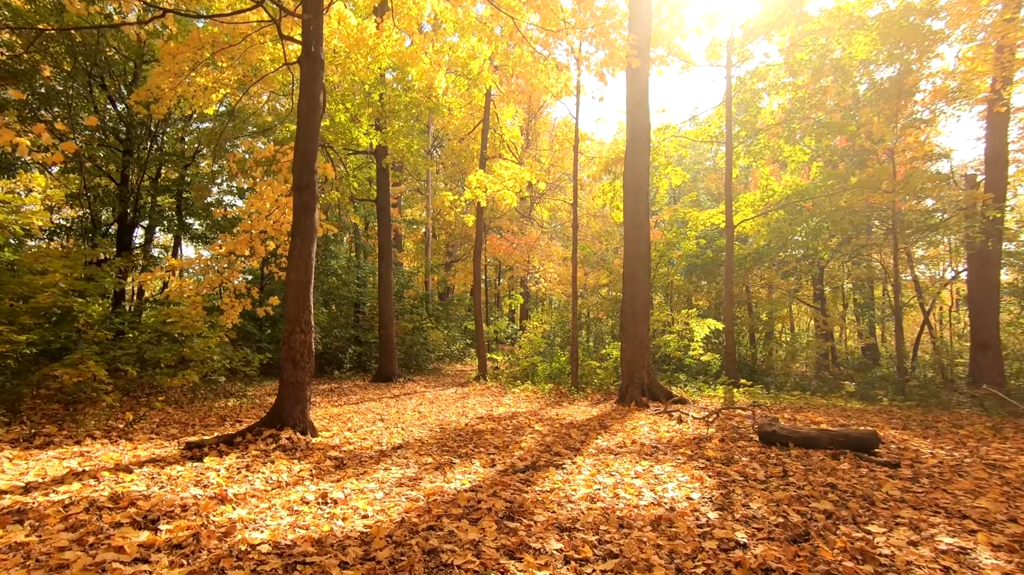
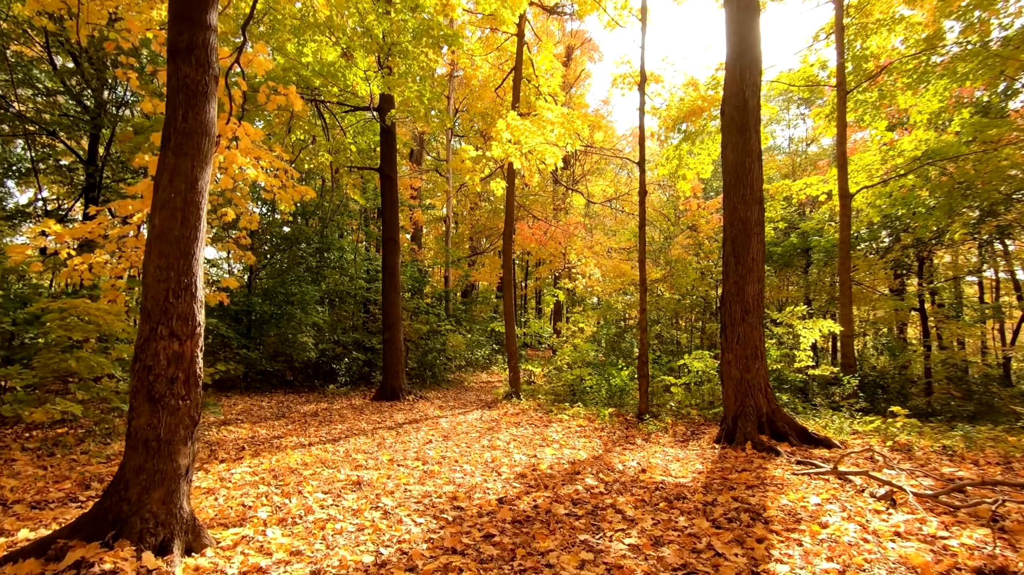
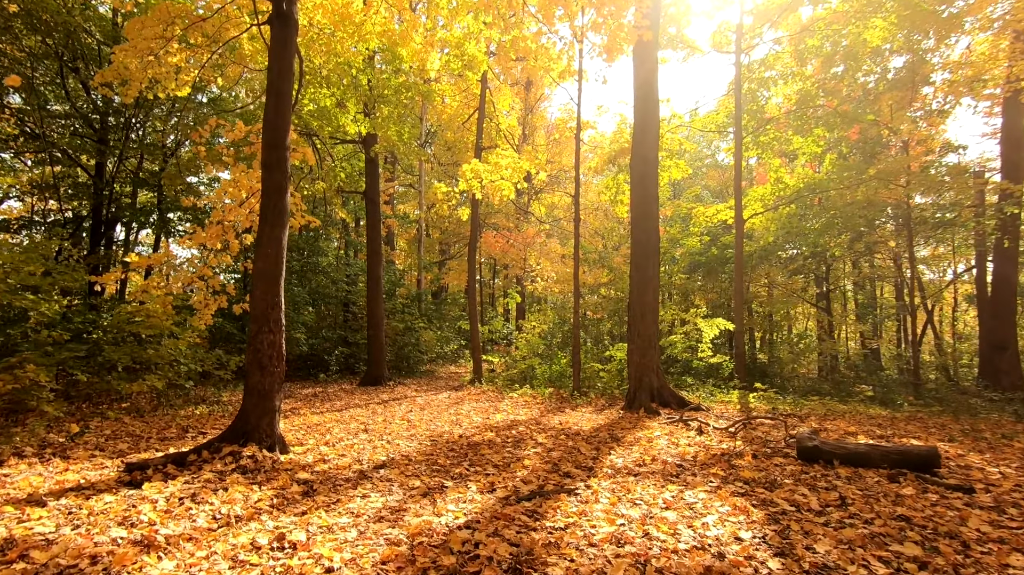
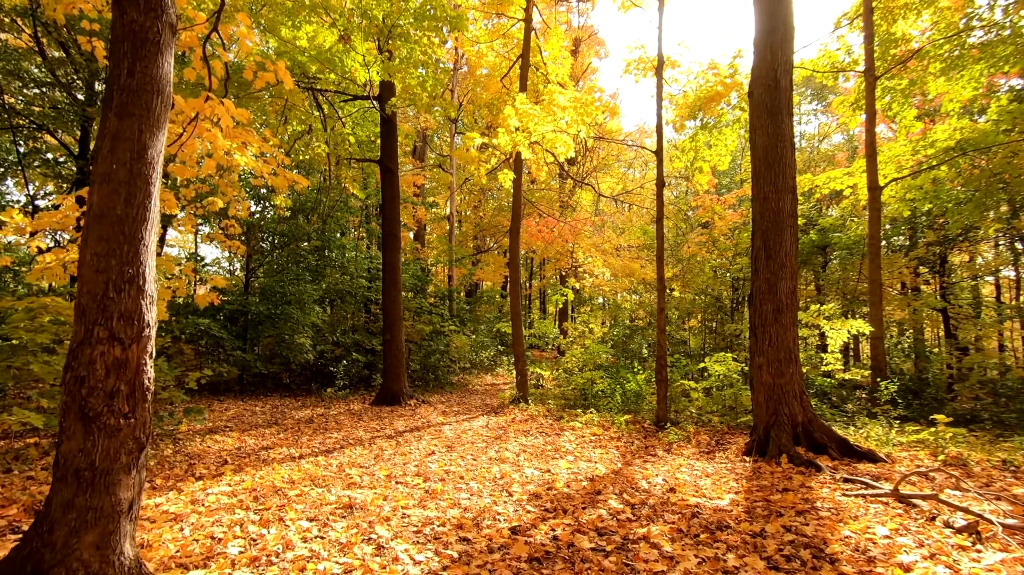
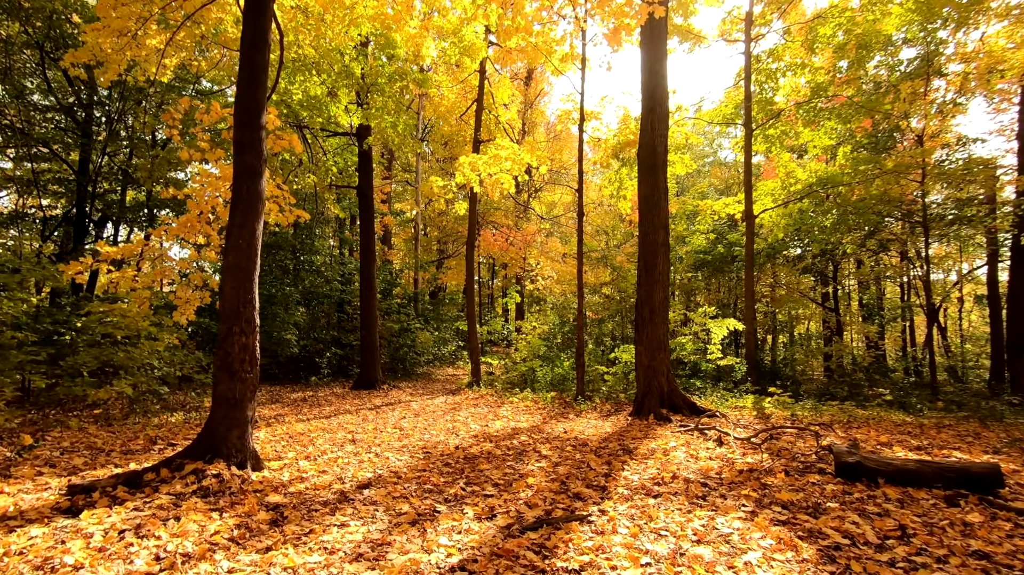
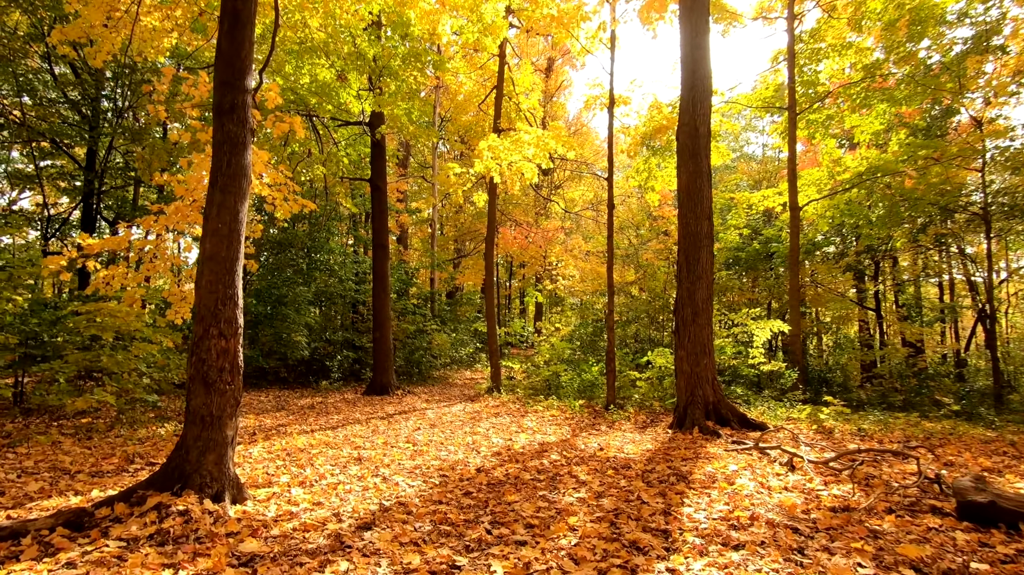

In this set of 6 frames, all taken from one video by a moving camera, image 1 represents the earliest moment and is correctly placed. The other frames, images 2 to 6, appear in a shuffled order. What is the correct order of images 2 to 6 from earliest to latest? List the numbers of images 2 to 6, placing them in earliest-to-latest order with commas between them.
3, 5, 6, 2, 4
